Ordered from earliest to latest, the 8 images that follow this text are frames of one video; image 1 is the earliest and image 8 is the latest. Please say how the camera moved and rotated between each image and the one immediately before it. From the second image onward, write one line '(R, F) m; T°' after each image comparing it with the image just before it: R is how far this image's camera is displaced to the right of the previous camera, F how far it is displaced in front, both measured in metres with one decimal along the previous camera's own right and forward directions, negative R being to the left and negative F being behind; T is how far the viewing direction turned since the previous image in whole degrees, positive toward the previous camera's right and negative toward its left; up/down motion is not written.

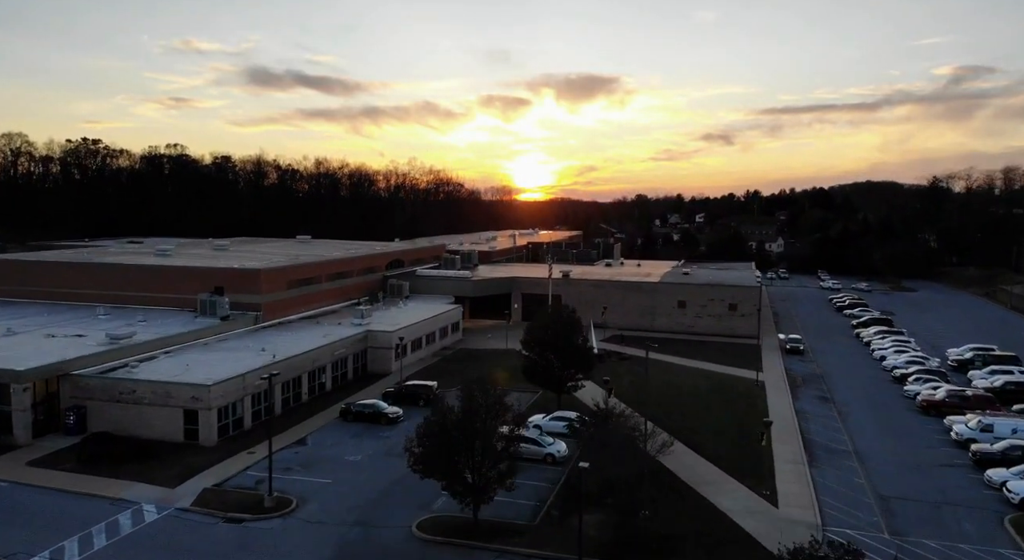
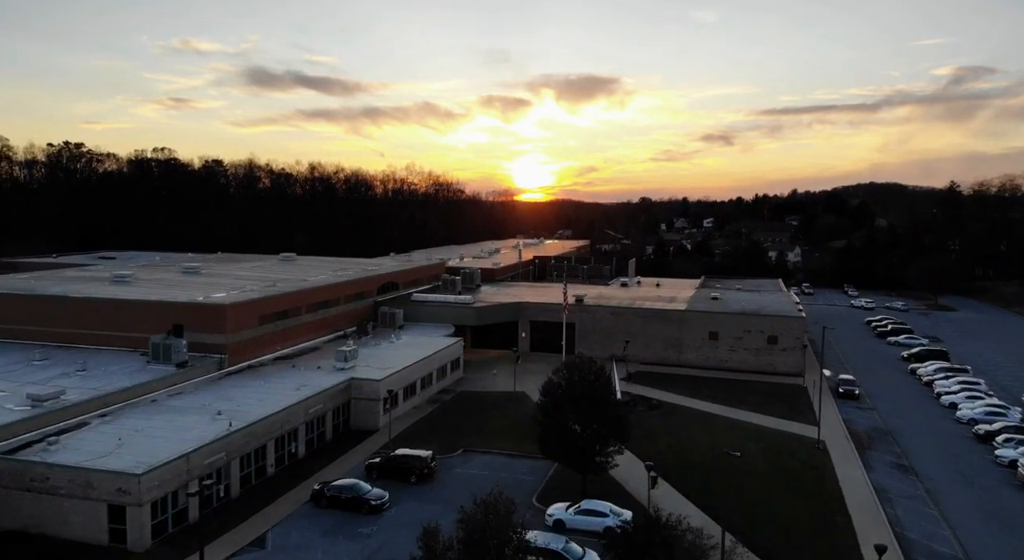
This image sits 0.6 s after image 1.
(-0.3, +3.4) m; 0°
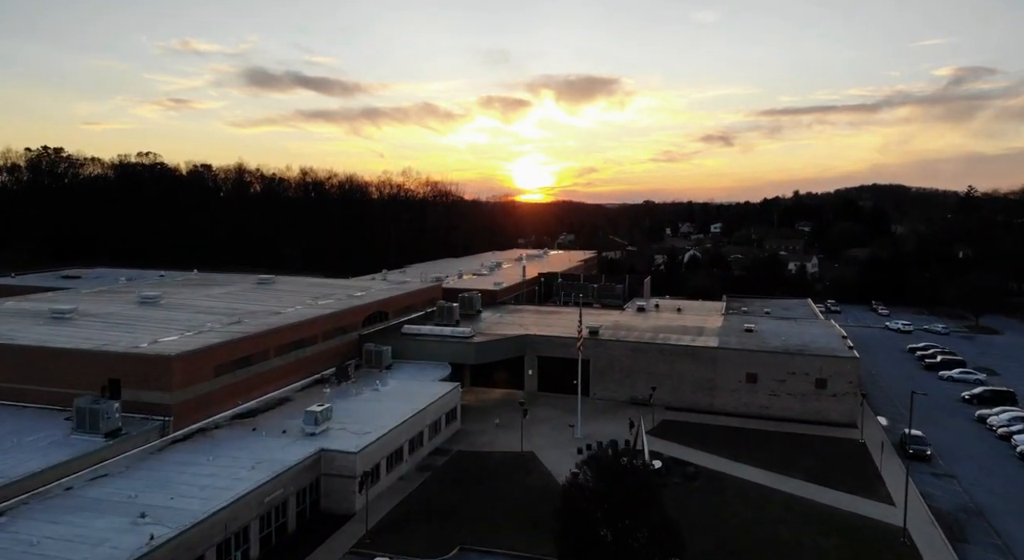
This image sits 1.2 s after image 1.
(-0.2, +3.4) m; 0°
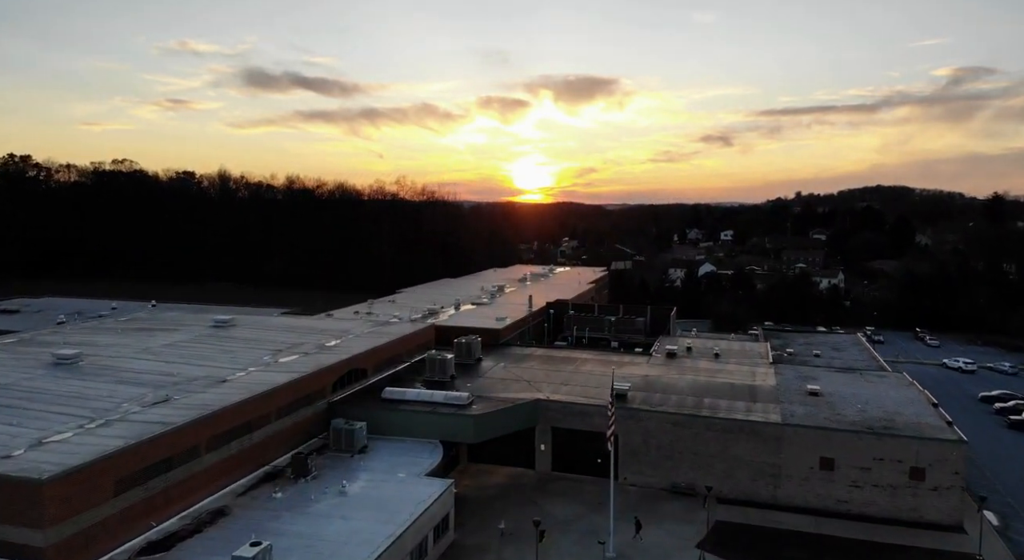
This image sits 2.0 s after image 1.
(-0.2, +4.6) m; 0°
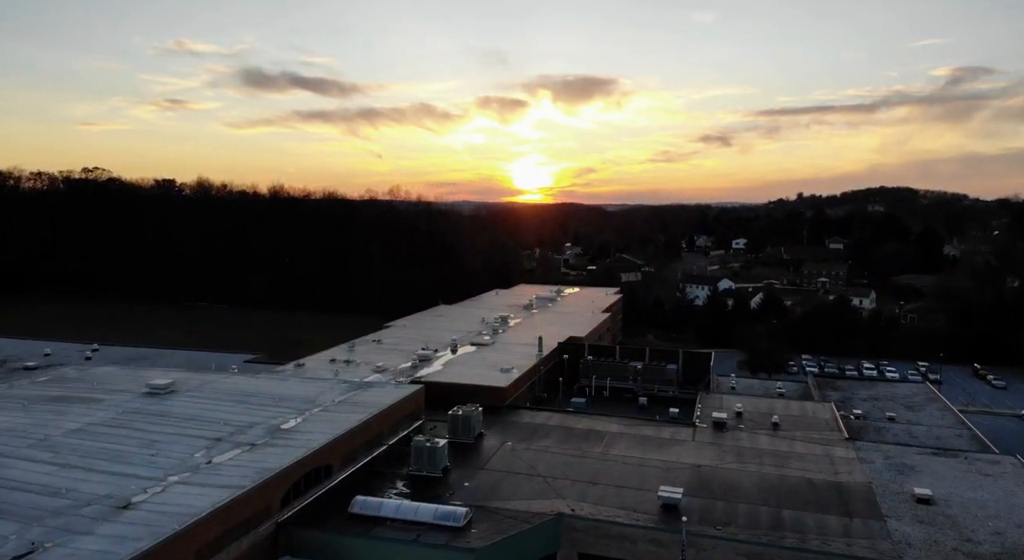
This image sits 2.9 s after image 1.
(-0.3, +4.8) m; 0°
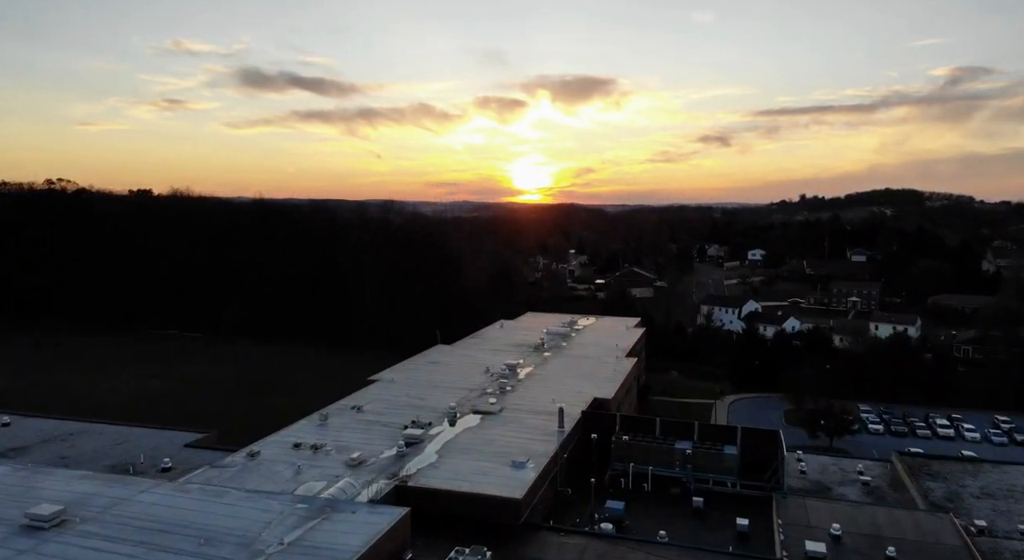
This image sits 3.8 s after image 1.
(-0.4, +5.4) m; 0°
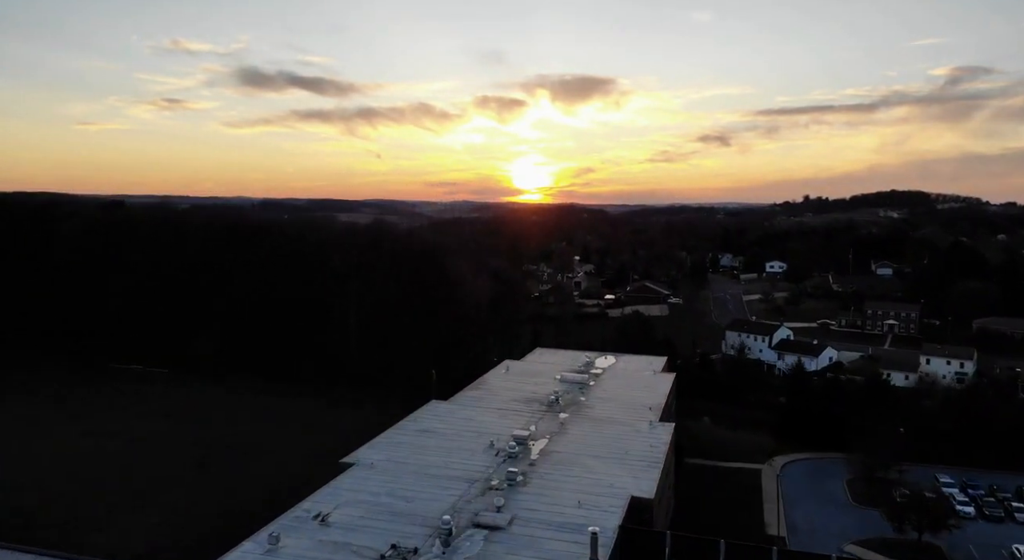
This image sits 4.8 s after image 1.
(-0.3, +5.5) m; 0°
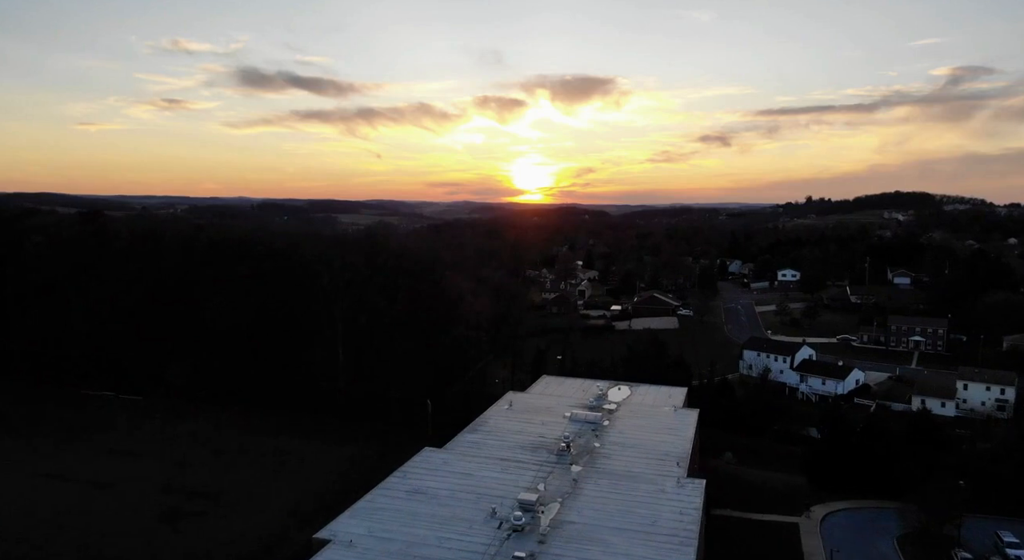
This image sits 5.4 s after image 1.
(-0.1, +3.4) m; 0°
